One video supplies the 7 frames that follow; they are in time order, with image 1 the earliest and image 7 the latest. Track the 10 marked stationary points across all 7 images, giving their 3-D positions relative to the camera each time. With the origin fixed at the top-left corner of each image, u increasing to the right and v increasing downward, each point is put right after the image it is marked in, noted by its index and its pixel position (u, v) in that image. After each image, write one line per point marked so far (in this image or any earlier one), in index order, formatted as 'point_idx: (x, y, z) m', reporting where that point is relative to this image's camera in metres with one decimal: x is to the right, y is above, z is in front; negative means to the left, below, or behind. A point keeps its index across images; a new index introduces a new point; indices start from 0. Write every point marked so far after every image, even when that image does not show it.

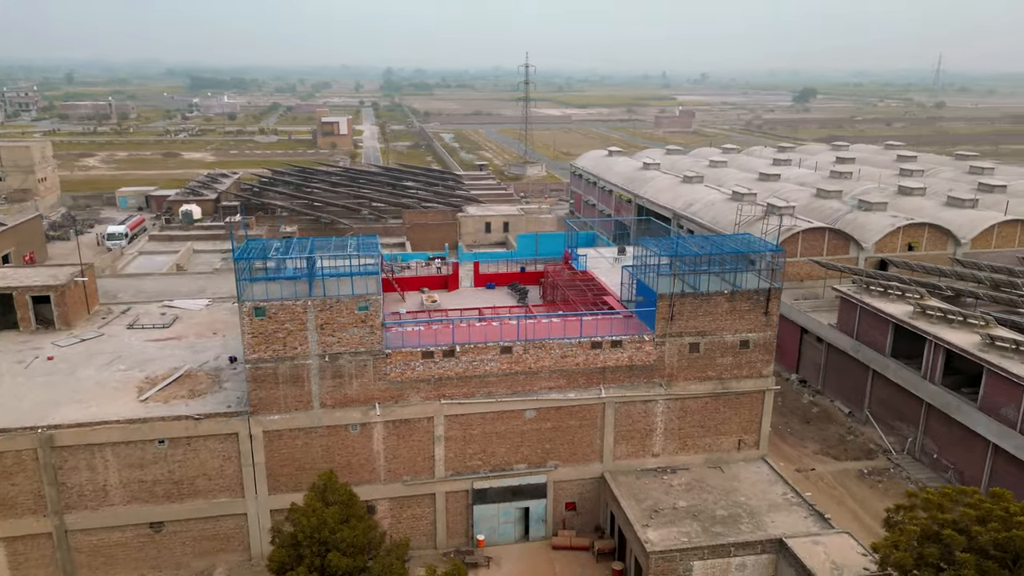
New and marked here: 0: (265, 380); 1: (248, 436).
0: (-6.6, -2.5, +19.7) m
1: (-7.2, -4.0, +19.9) m
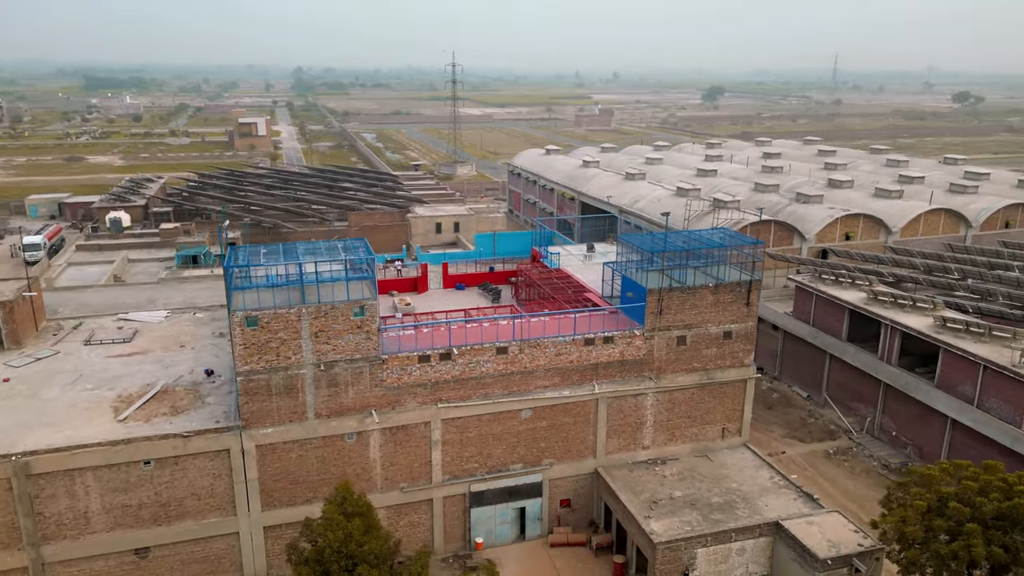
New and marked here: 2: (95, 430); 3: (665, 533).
0: (-6.6, -2.7, +18.9) m
1: (-7.1, -4.3, +19.1) m
2: (-10.6, -3.7, +18.7) m
3: (+4.1, -6.6, +19.5) m
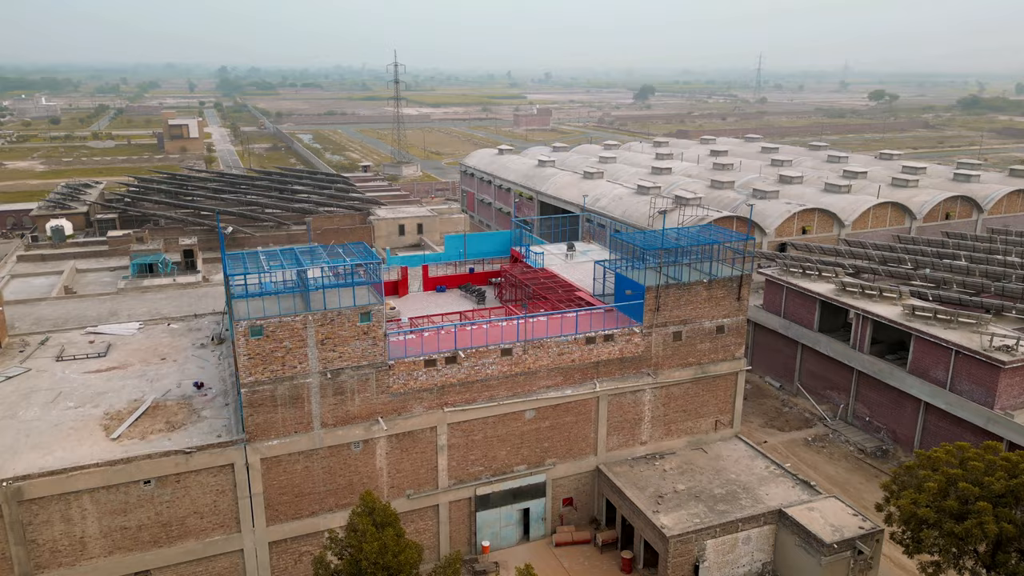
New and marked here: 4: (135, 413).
0: (-6.2, -2.9, +18.3) m
1: (-6.8, -4.5, +18.4) m
2: (-10.2, -4.0, +17.7) m
3: (+4.5, -6.5, +19.8) m
4: (-10.1, -3.3, +19.5) m
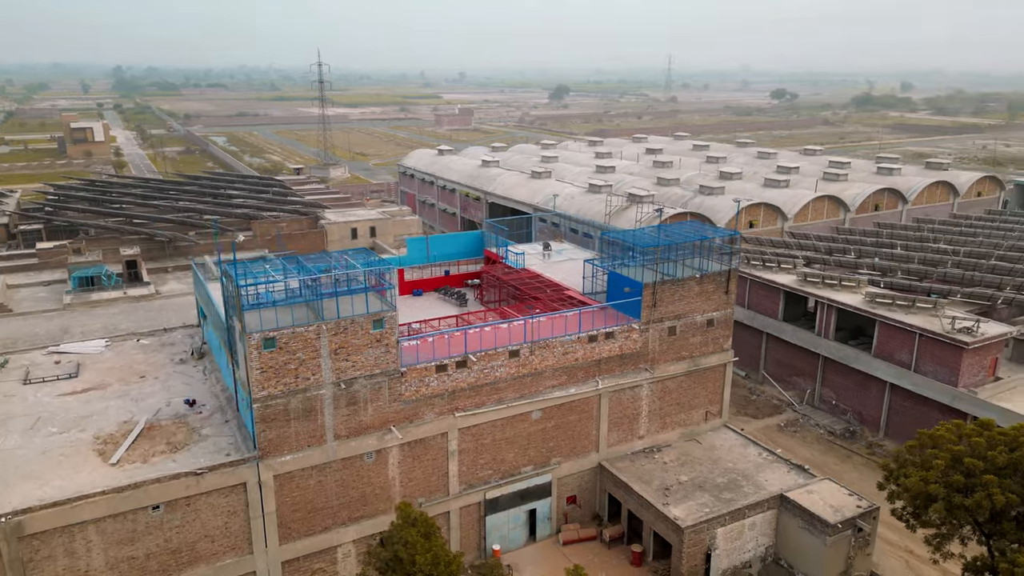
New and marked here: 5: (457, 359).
0: (-5.7, -3.1, +17.6) m
1: (-6.2, -4.7, +17.6) m
2: (-9.6, -4.3, +16.6) m
3: (+4.9, -6.4, +20.2) m
4: (-9.6, -3.7, +18.3) m
5: (-1.5, -1.9, +19.8) m
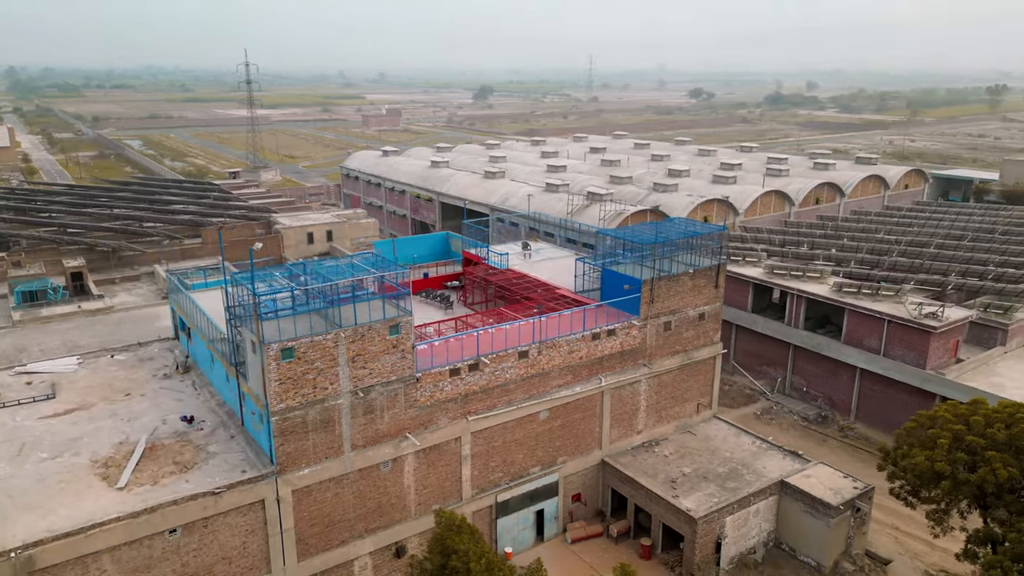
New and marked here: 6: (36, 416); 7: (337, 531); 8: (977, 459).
0: (-5.0, -3.3, +16.9) m
1: (-5.5, -4.9, +17.0) m
2: (-8.8, -4.6, +15.6) m
3: (+5.3, -6.2, +20.6) m
4: (-9.0, -4.0, +17.3) m
5: (-1.1, -2.0, +19.6) m
6: (-12.7, -3.4, +19.5) m
7: (-4.4, -6.1, +18.2) m
8: (+11.3, -4.1, +17.7) m
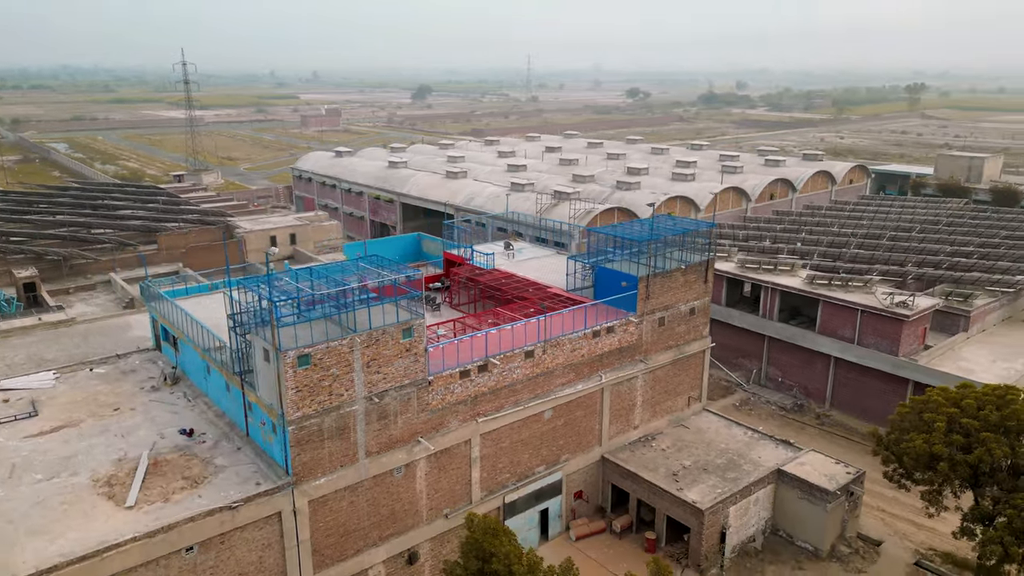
0: (-4.5, -3.4, +16.5) m
1: (-5.0, -5.0, +16.5) m
2: (-8.1, -4.8, +14.8) m
3: (+5.5, -6.1, +21.0) m
4: (-8.5, -4.2, +16.5) m
5: (-0.9, -2.0, +19.4) m
6: (-12.4, -3.7, +18.4) m
7: (-3.9, -6.2, +17.8) m
8: (+11.7, -3.9, +18.5) m
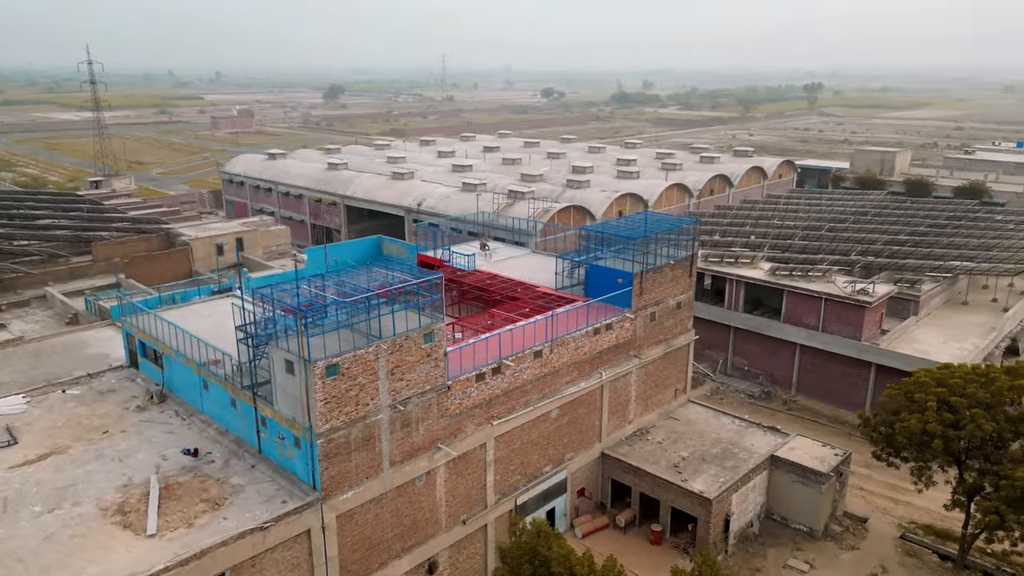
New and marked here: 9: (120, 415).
0: (-3.8, -3.6, +15.9) m
1: (-4.1, -5.2, +15.8) m
2: (-7.1, -5.1, +13.8) m
3: (+5.8, -5.9, +21.5) m
4: (-7.7, -4.5, +15.5) m
5: (-0.5, -2.0, +19.2) m
6: (-11.8, -4.1, +17.0) m
7: (-3.2, -6.3, +17.3) m
8: (+12.1, -3.5, +19.7) m
9: (-10.6, -3.4, +19.6) m
